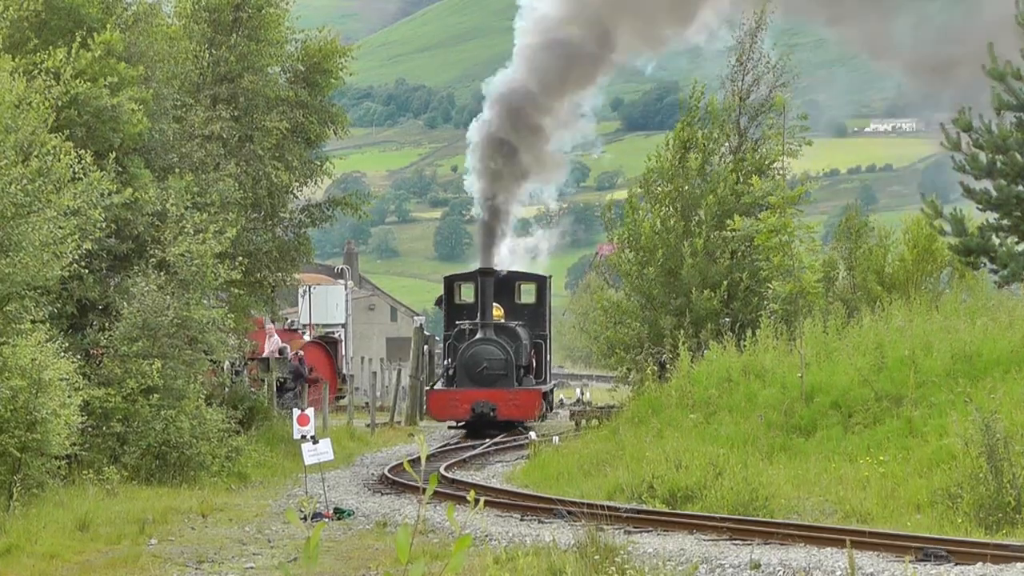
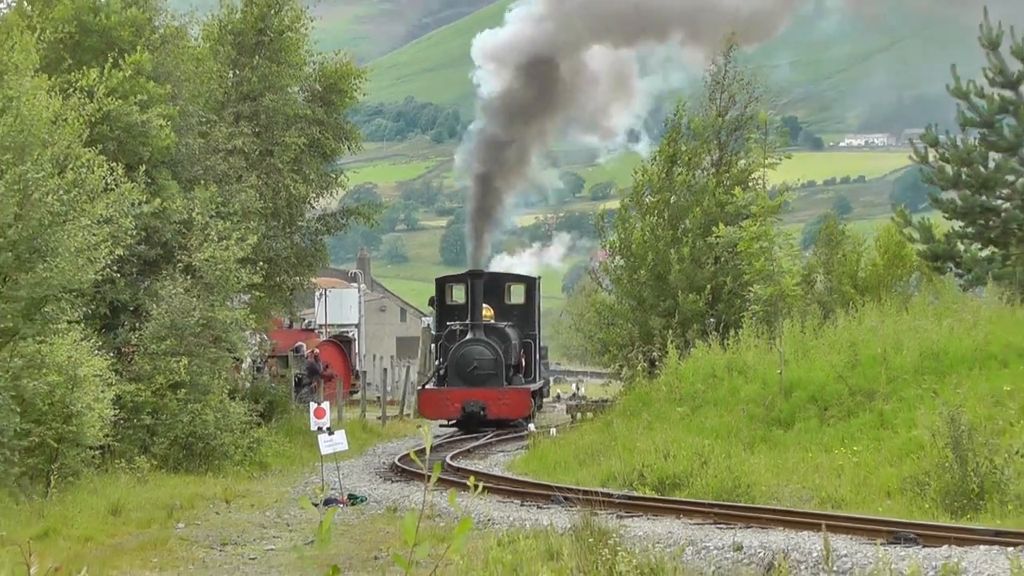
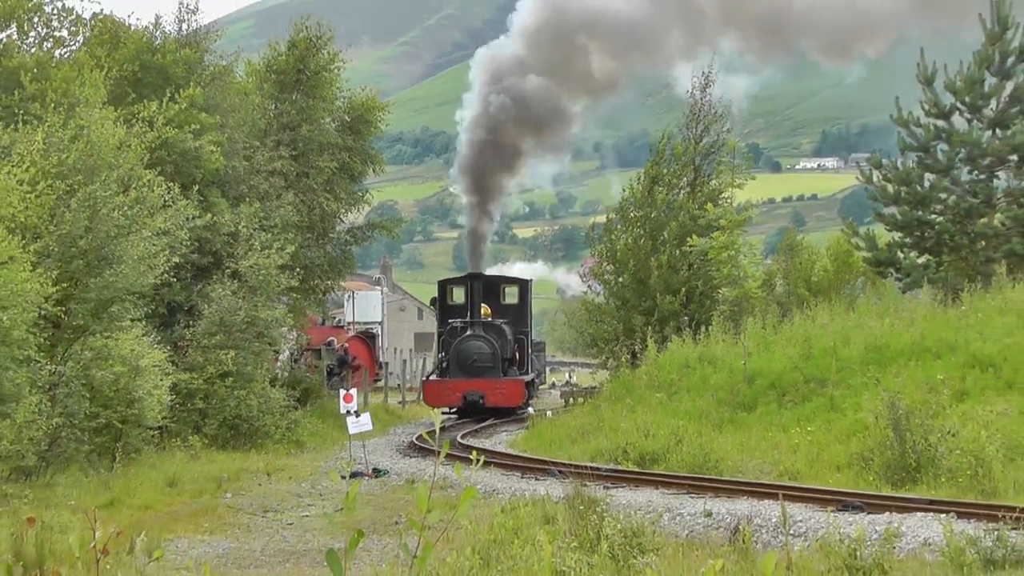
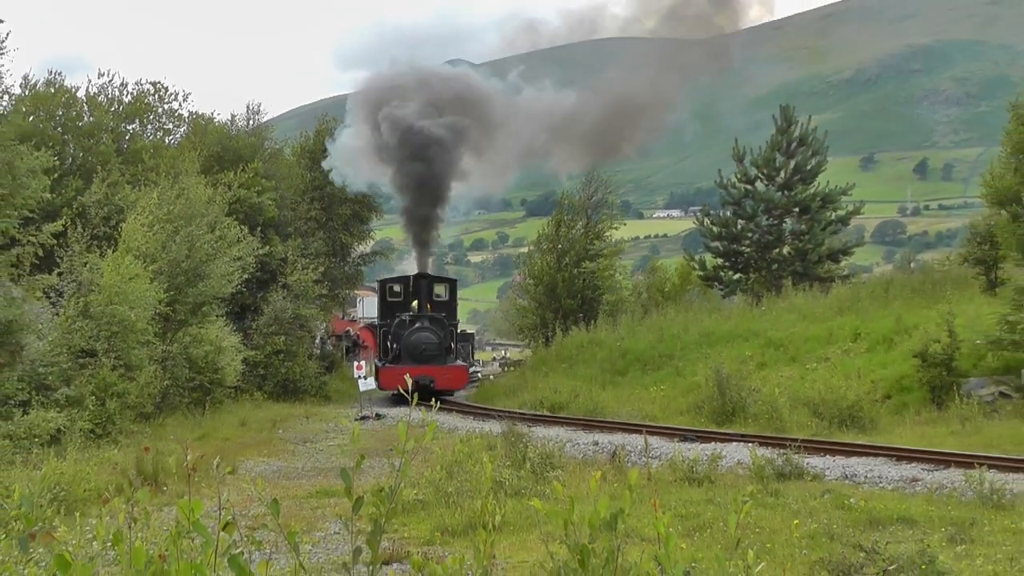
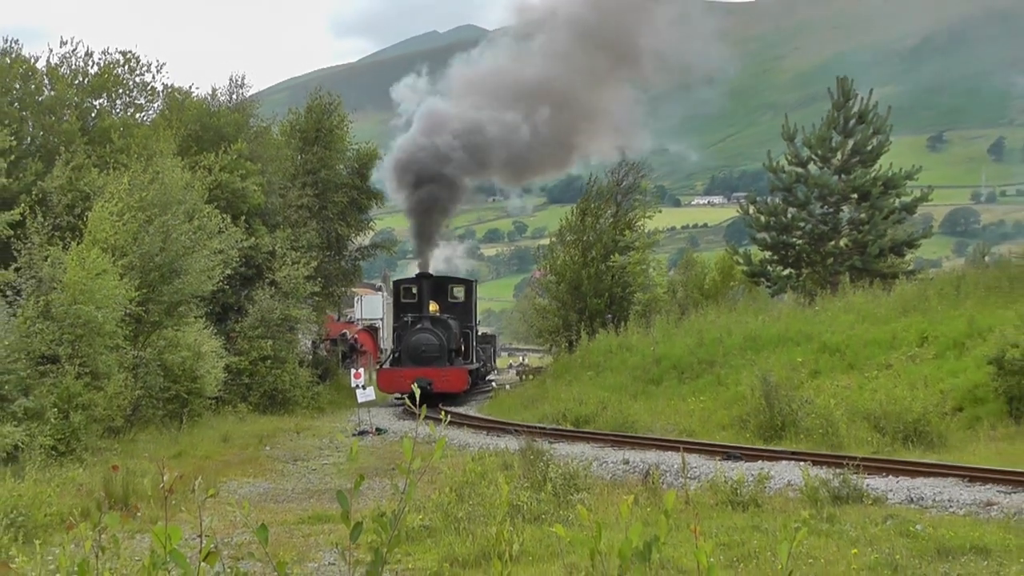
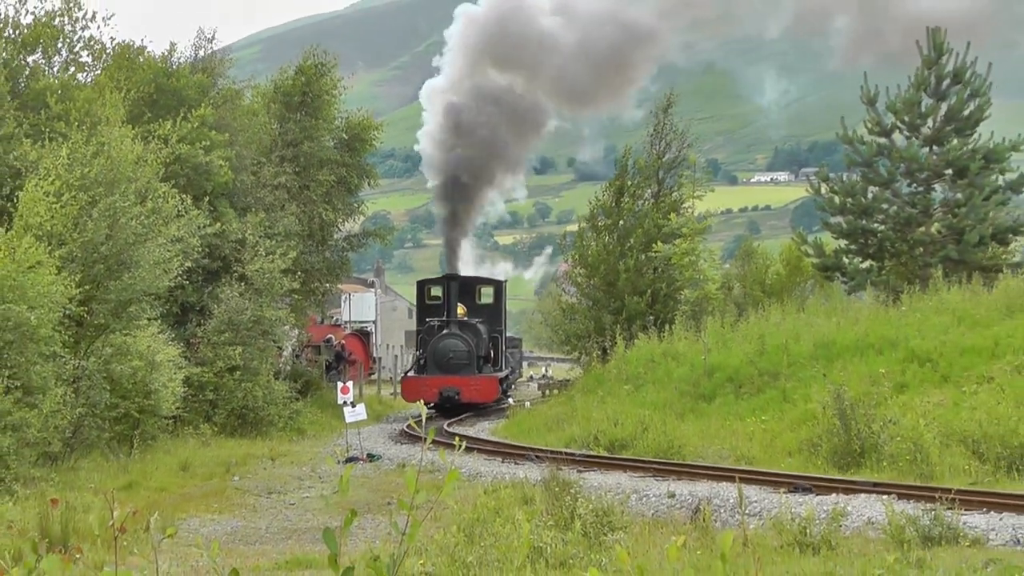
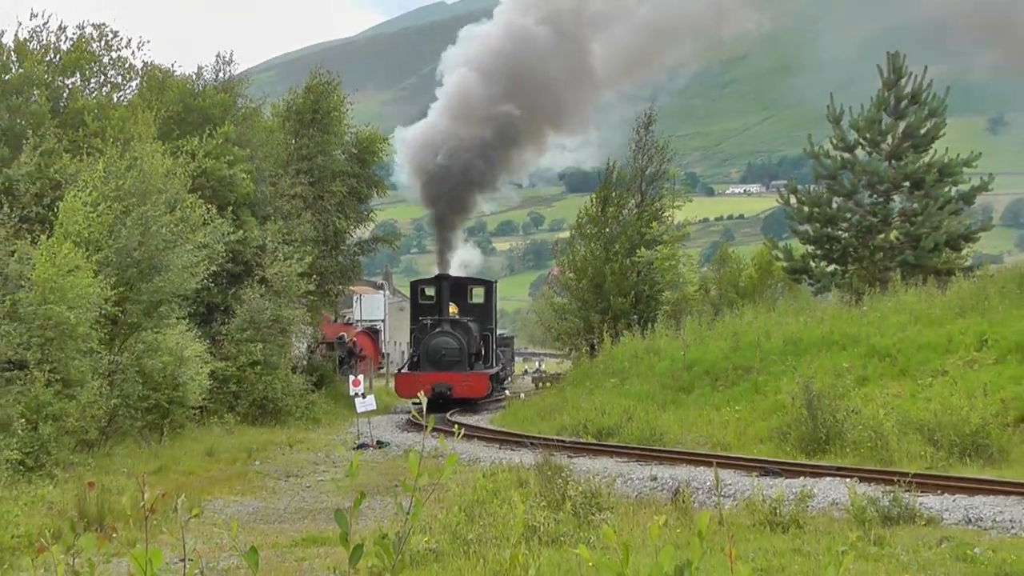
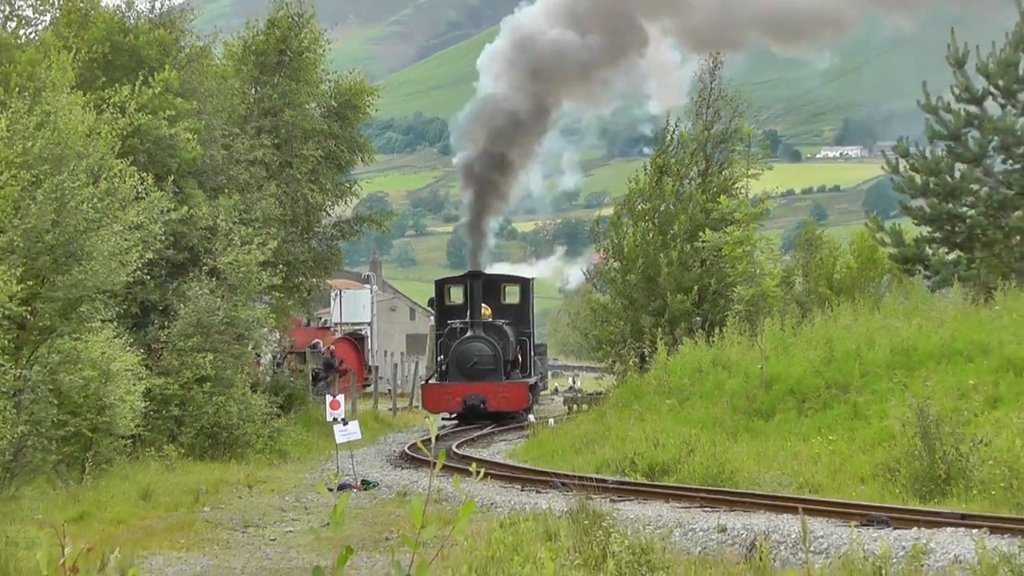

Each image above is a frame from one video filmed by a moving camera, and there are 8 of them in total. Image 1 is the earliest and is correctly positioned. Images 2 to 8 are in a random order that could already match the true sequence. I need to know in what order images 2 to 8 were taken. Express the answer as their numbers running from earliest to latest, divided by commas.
2, 8, 3, 6, 7, 5, 4
